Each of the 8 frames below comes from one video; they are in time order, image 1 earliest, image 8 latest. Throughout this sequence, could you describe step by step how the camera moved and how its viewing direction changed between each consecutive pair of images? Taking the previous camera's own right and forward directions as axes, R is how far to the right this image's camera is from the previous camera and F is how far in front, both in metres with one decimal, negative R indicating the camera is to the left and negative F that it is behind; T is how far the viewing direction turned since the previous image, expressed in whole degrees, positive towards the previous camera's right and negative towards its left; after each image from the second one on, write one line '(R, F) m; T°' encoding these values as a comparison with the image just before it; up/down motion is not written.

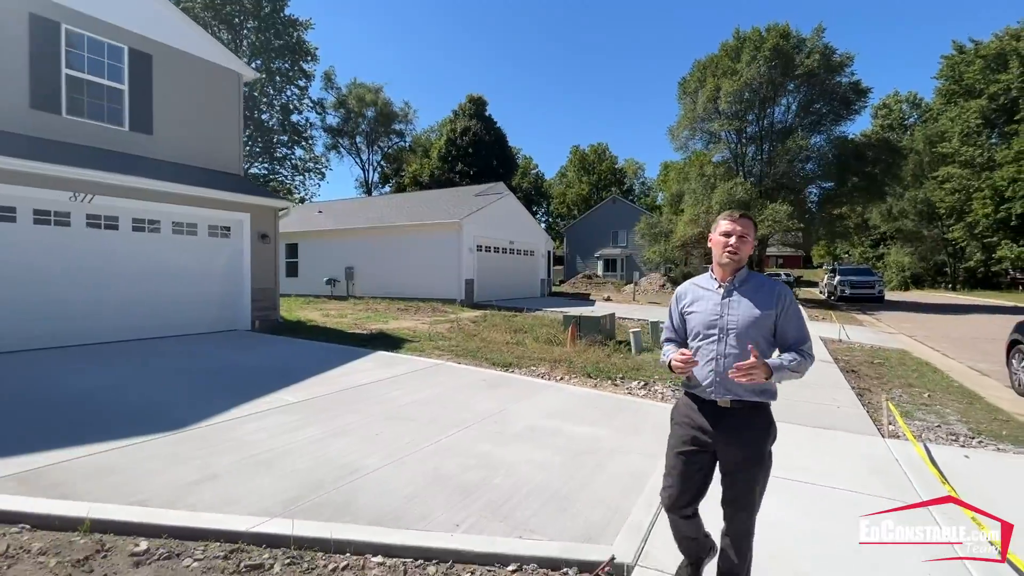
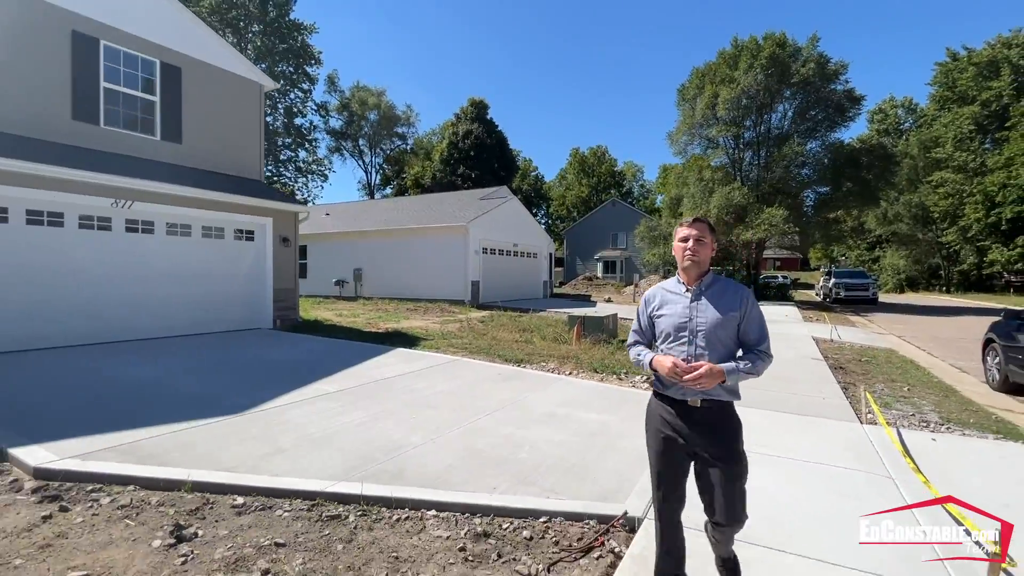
(-0.2, -0.5) m; 0°
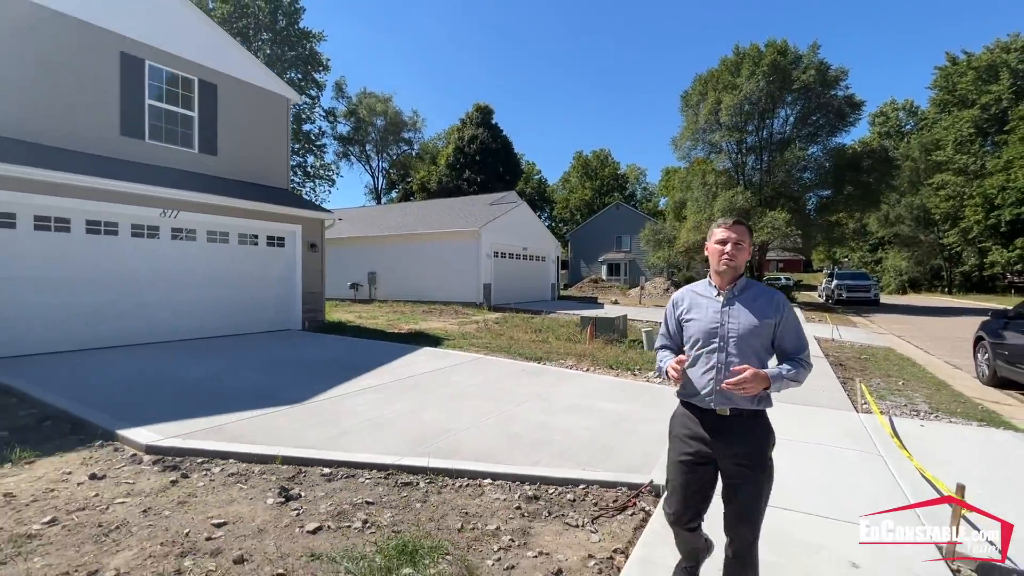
(-0.3, -0.5) m; 0°
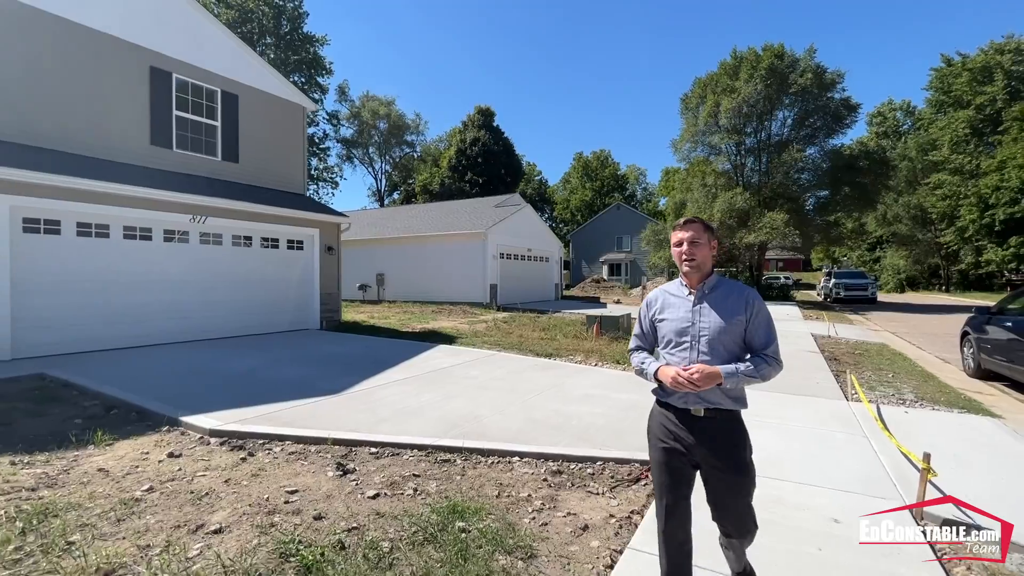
(-0.2, -0.4) m; 0°
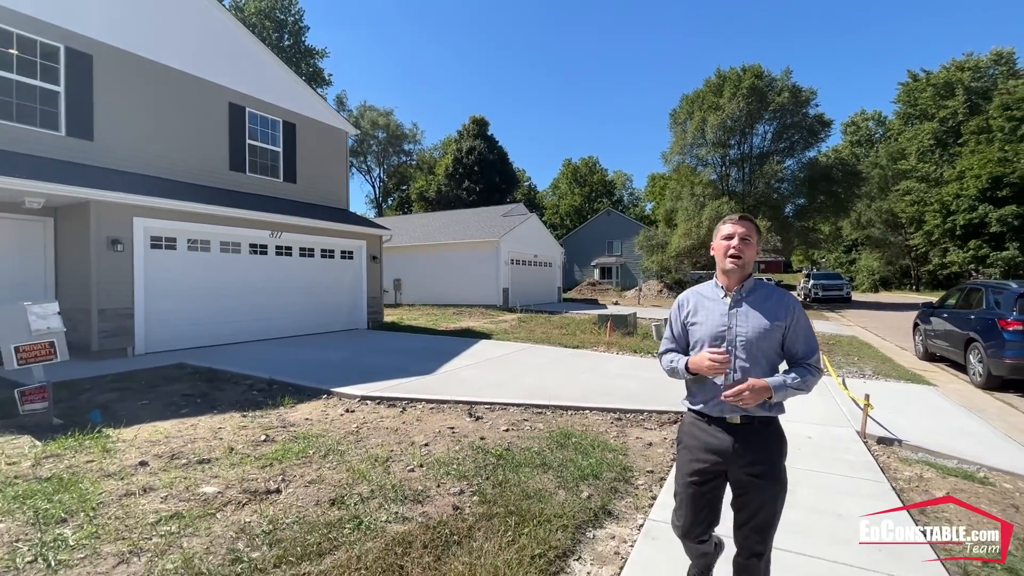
(-1.0, -1.5) m; +2°
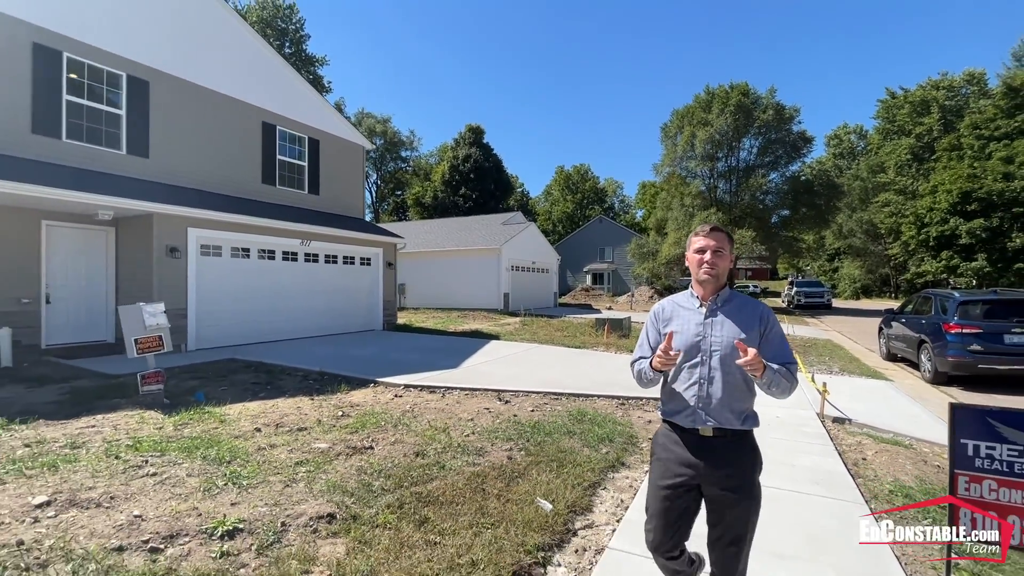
(-0.4, -1.0) m; +1°
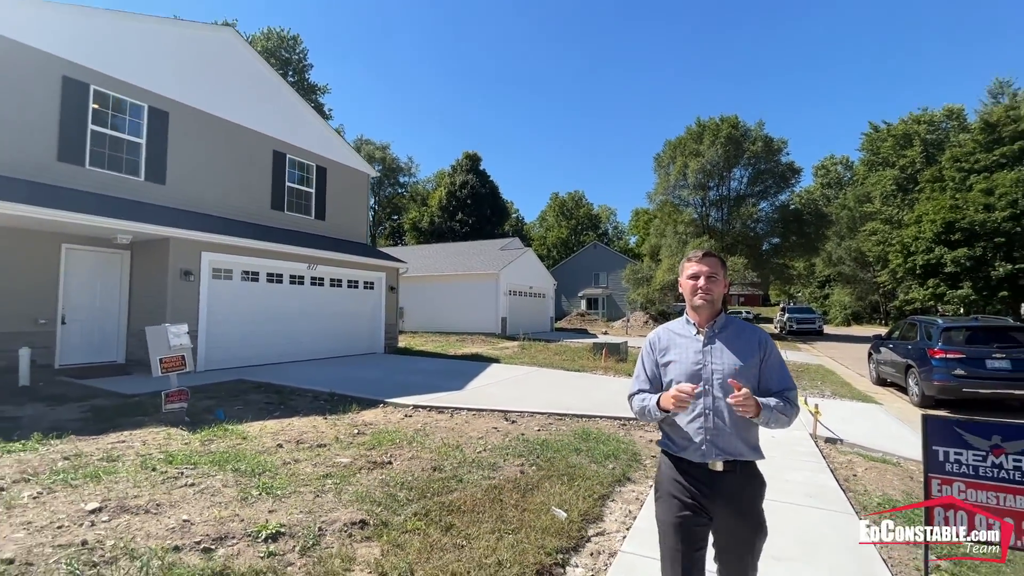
(-0.2, -0.3) m; +1°
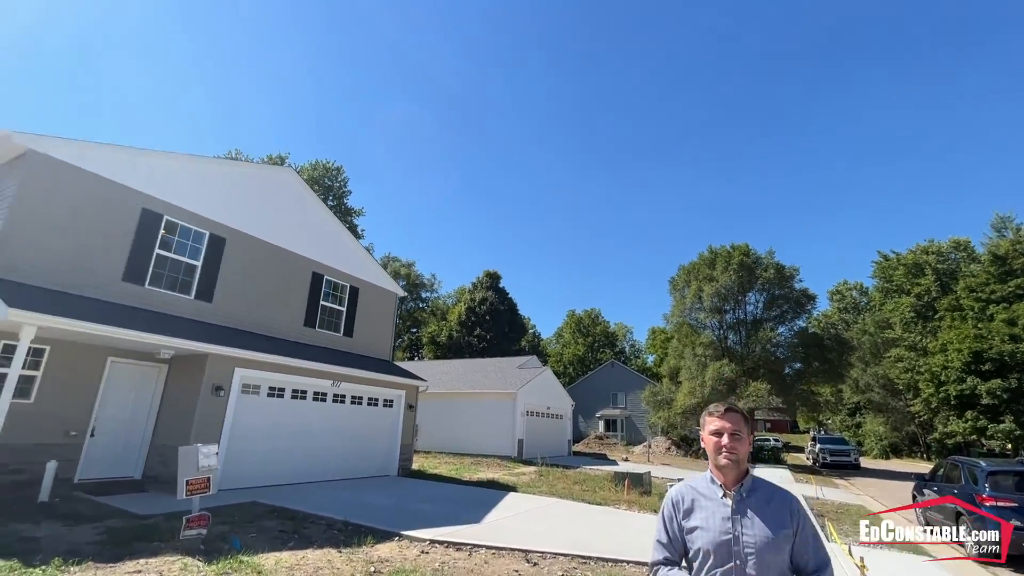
(-0.1, -0.3) m; -2°
